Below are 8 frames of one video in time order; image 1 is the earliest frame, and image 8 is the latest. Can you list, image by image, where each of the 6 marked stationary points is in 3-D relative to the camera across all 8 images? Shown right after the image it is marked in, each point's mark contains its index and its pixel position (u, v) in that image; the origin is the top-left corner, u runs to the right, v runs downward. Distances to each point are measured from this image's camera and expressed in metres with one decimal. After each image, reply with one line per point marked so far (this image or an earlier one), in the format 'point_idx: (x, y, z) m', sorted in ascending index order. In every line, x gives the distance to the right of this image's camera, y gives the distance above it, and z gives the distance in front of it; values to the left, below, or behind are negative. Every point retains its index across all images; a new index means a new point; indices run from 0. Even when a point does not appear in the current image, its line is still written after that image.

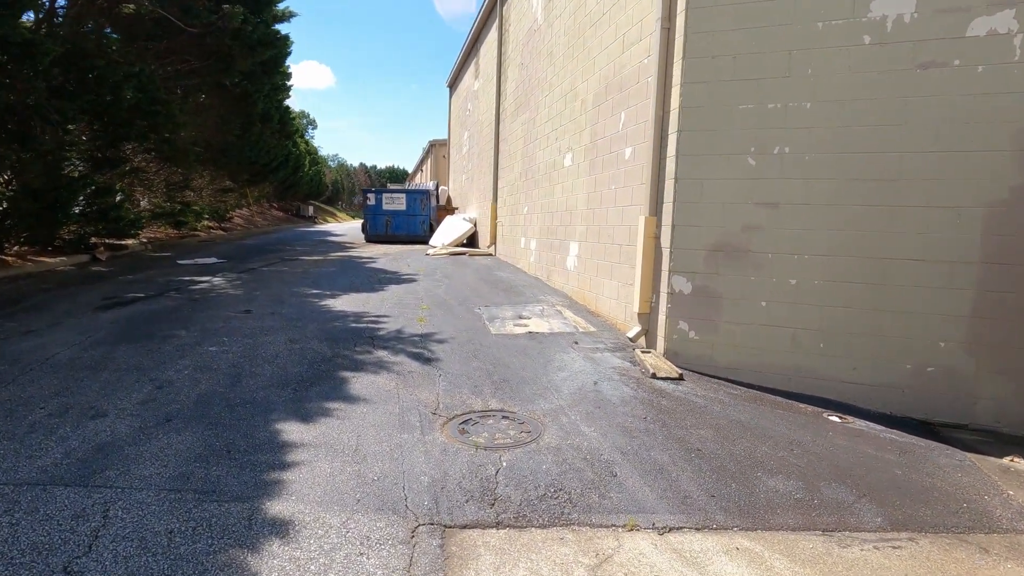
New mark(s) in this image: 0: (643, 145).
0: (+1.4, +1.6, +5.9) m
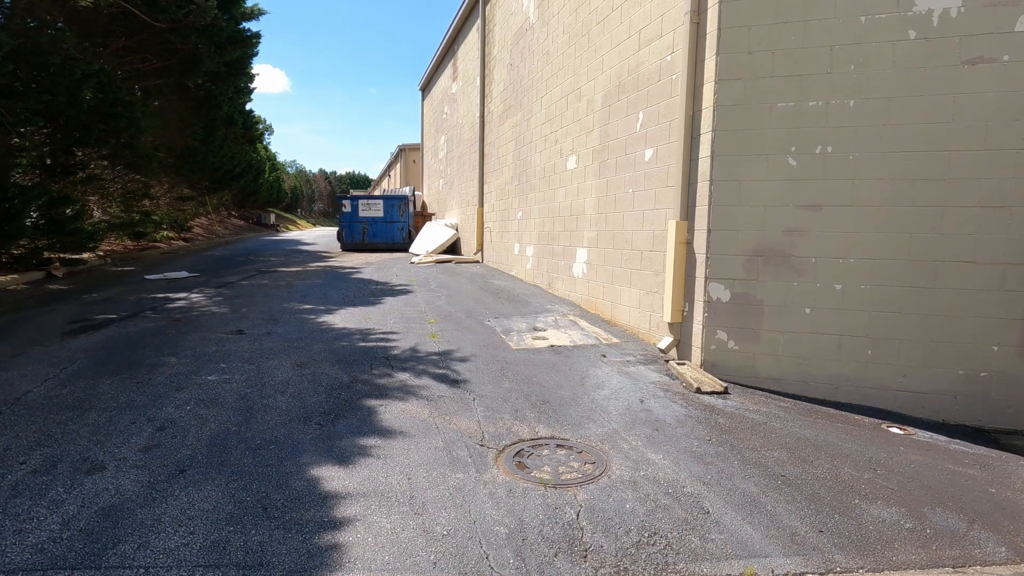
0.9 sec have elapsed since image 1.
0: (+1.6, +1.5, +5.6) m
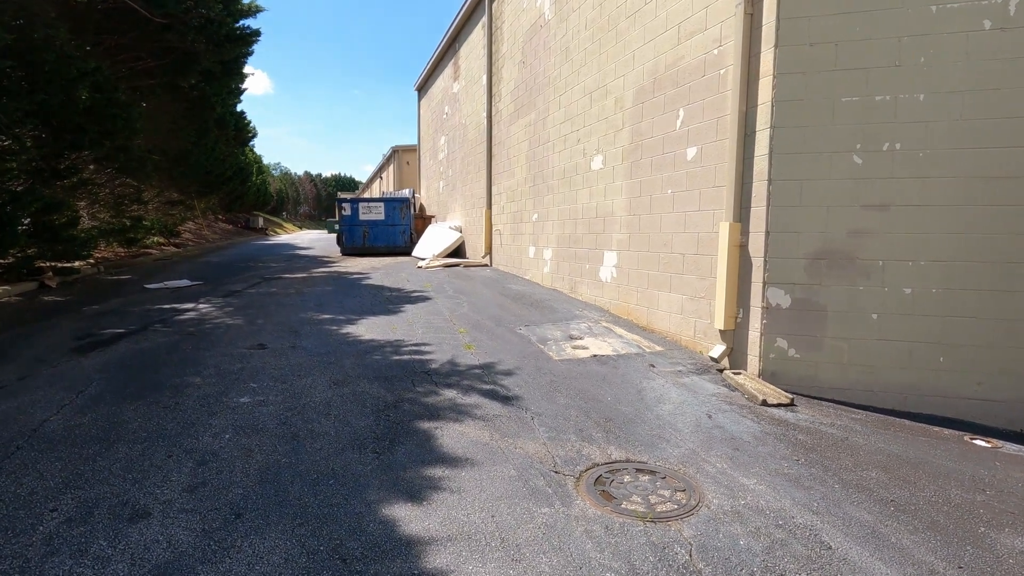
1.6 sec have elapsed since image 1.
0: (+2.0, +1.4, +5.3) m
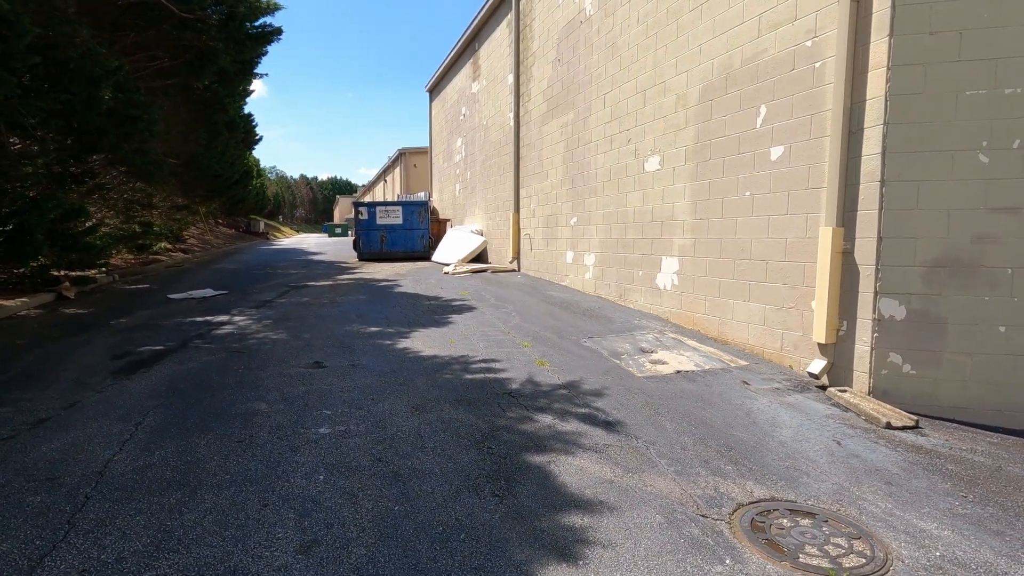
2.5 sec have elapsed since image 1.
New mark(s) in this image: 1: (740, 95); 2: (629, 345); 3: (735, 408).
0: (+2.7, +1.3, +4.9) m
1: (+2.4, +2.1, +5.7) m
2: (+1.3, -0.6, +5.9) m
3: (+1.8, -1.0, +4.3) m
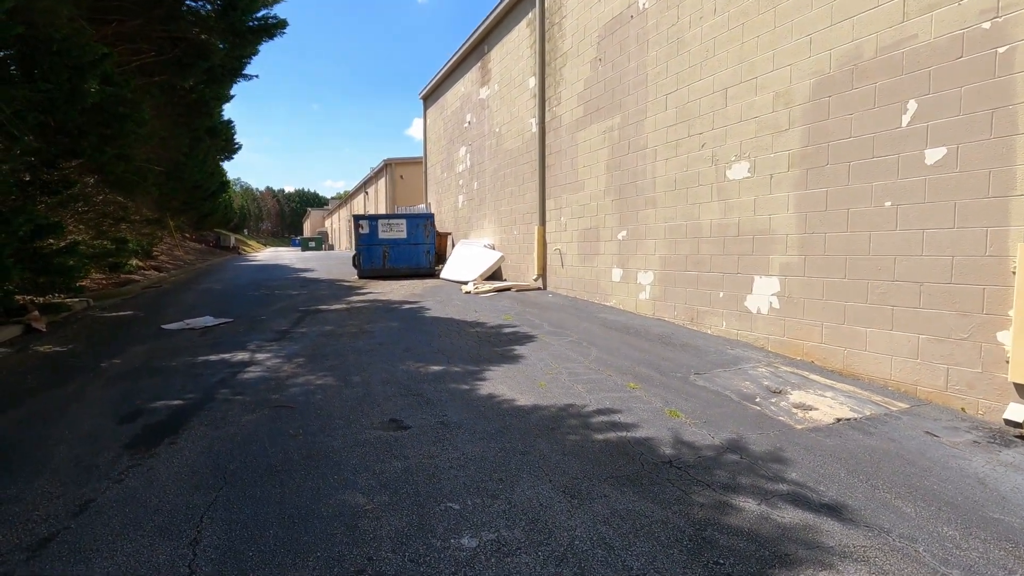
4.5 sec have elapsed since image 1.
0: (+3.7, +1.1, +4.1) m
1: (+3.3, +1.8, +4.9) m
2: (+2.2, -0.9, +5.0) m
3: (+2.8, -1.2, +3.4) m
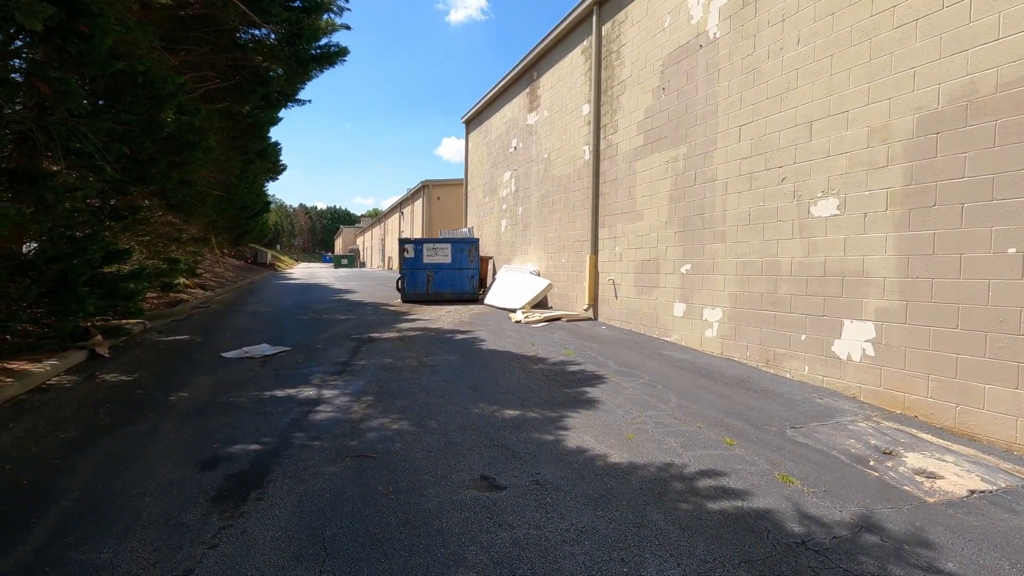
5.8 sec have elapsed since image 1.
0: (+4.4, +0.7, +3.8) m
1: (+4.1, +1.4, +4.5) m
2: (+2.9, -1.3, +4.6) m
3: (+3.4, -1.5, +2.9) m
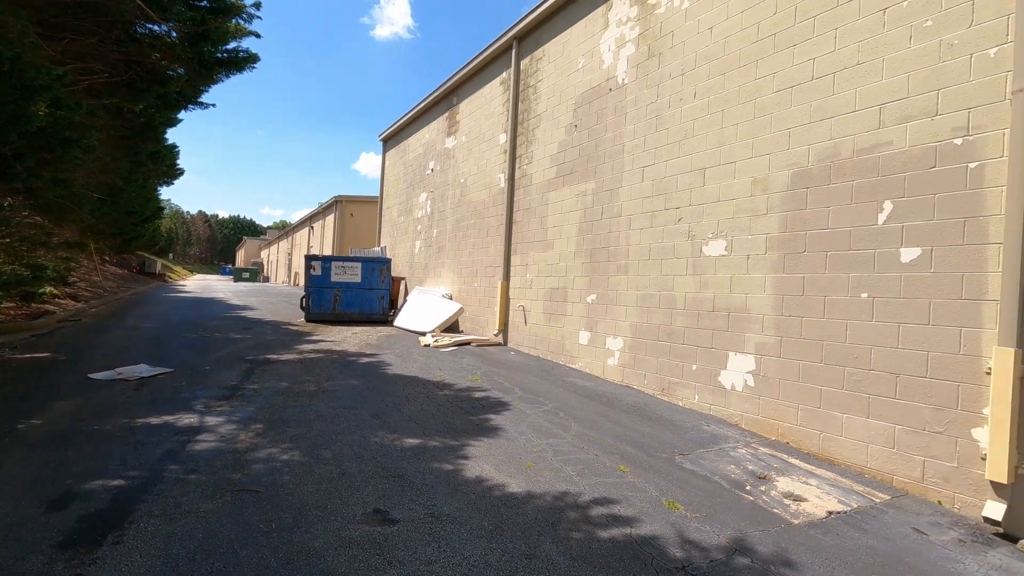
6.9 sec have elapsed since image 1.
0: (+3.7, +0.3, +4.4) m
1: (+3.3, +1.0, +5.2) m
2: (+2.0, -1.6, +4.9) m
3: (+2.8, -1.8, +3.4) m
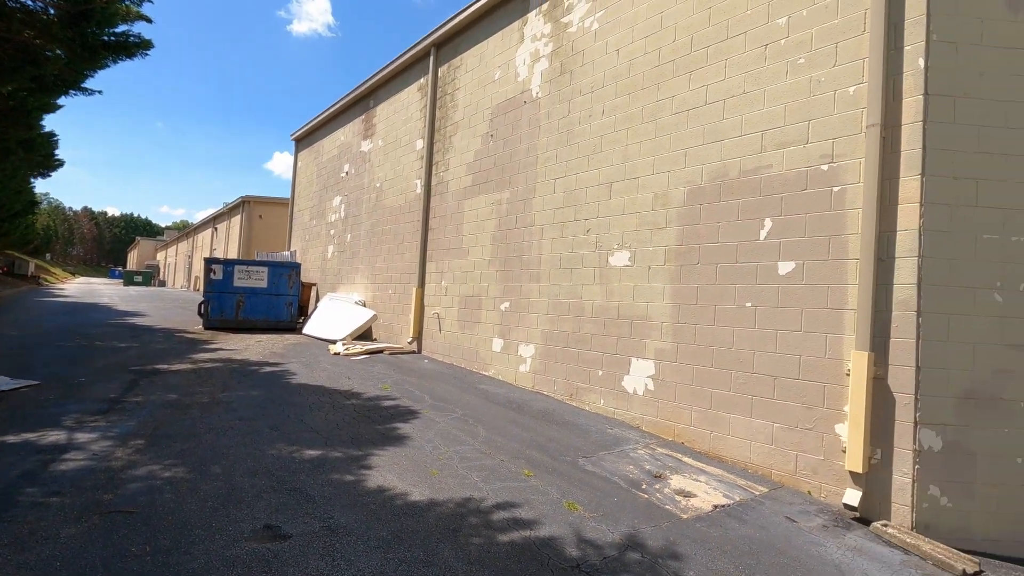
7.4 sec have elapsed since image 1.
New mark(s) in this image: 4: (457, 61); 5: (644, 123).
0: (+2.9, +0.2, +4.9) m
1: (+2.4, +0.9, +5.6) m
2: (+1.2, -1.7, +5.1) m
3: (+2.1, -1.9, +3.7) m
4: (-1.1, +4.4, +10.5) m
5: (+1.7, +2.1, +6.7) m
